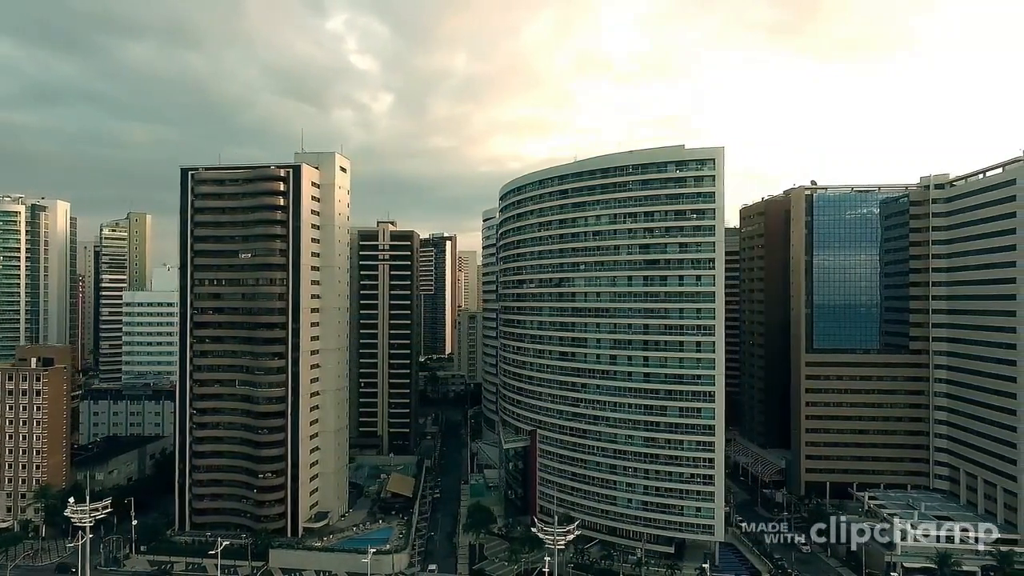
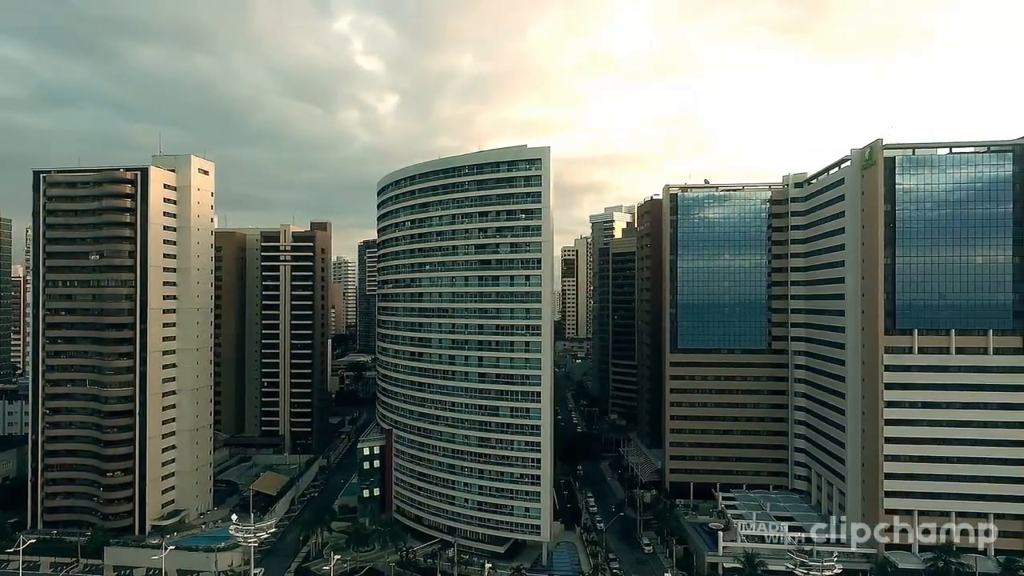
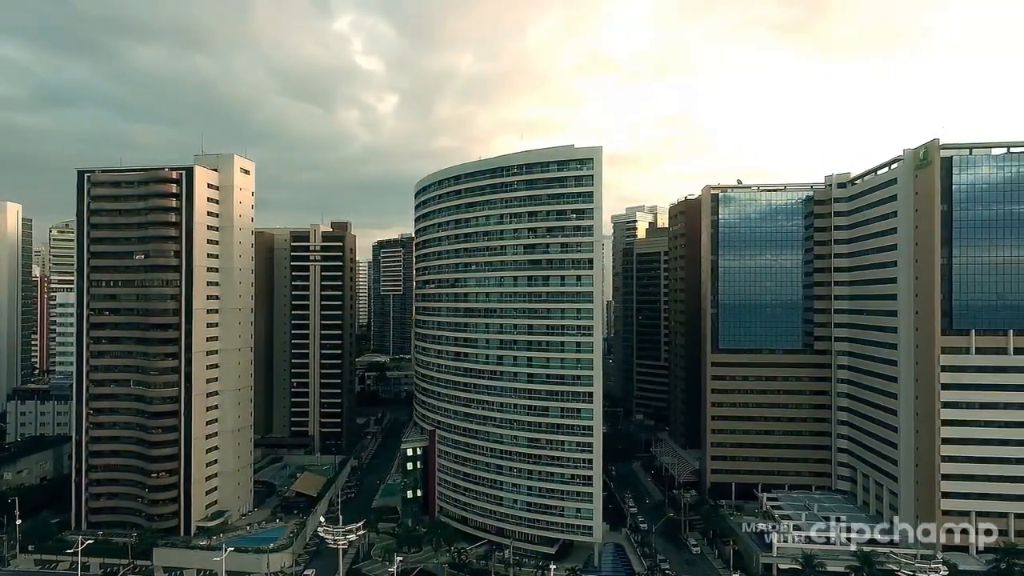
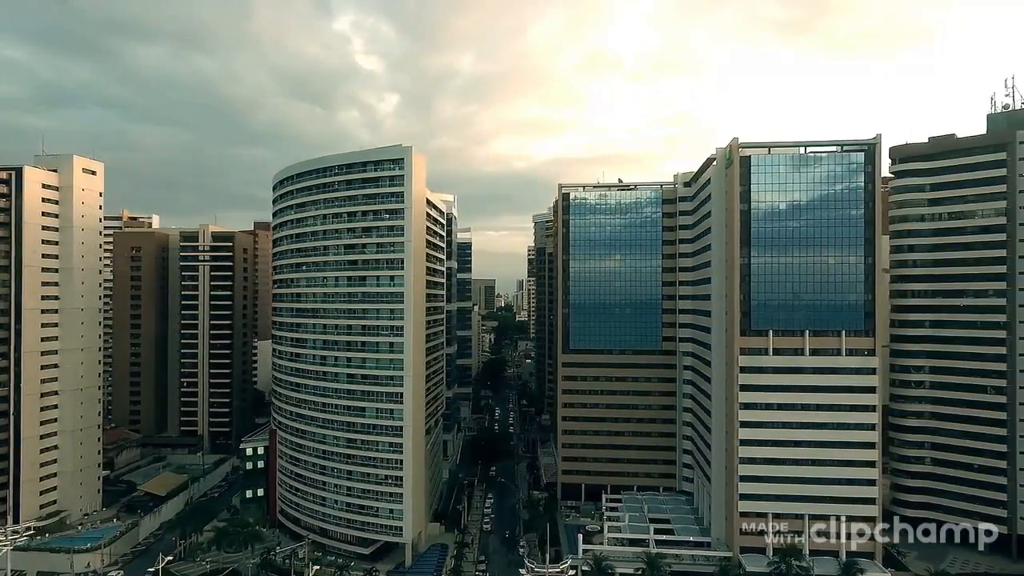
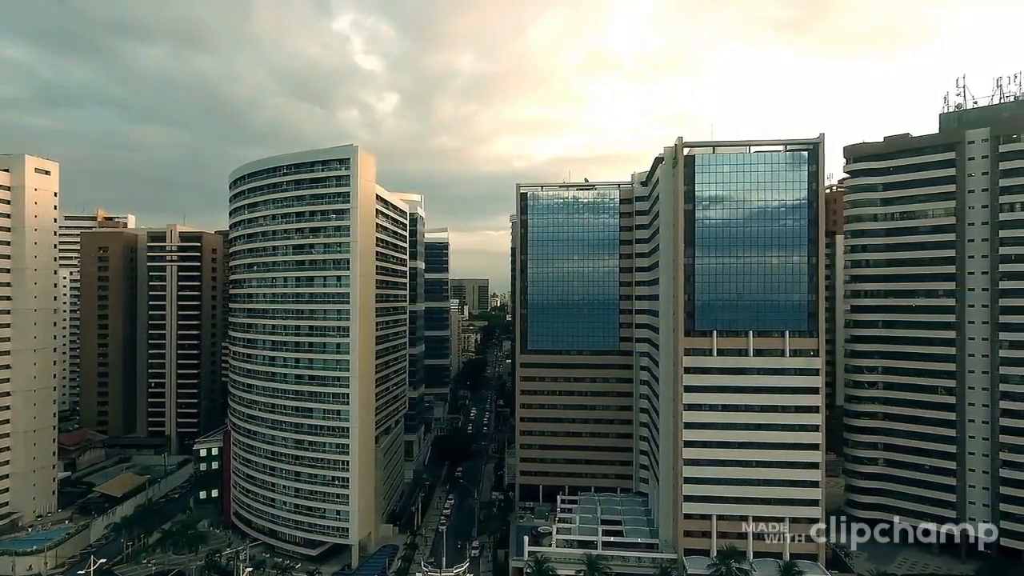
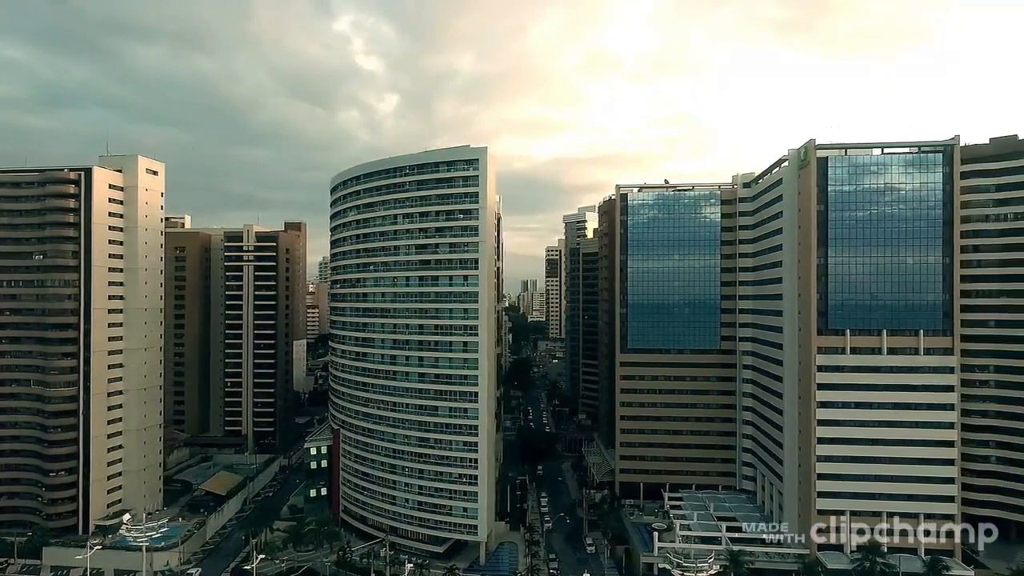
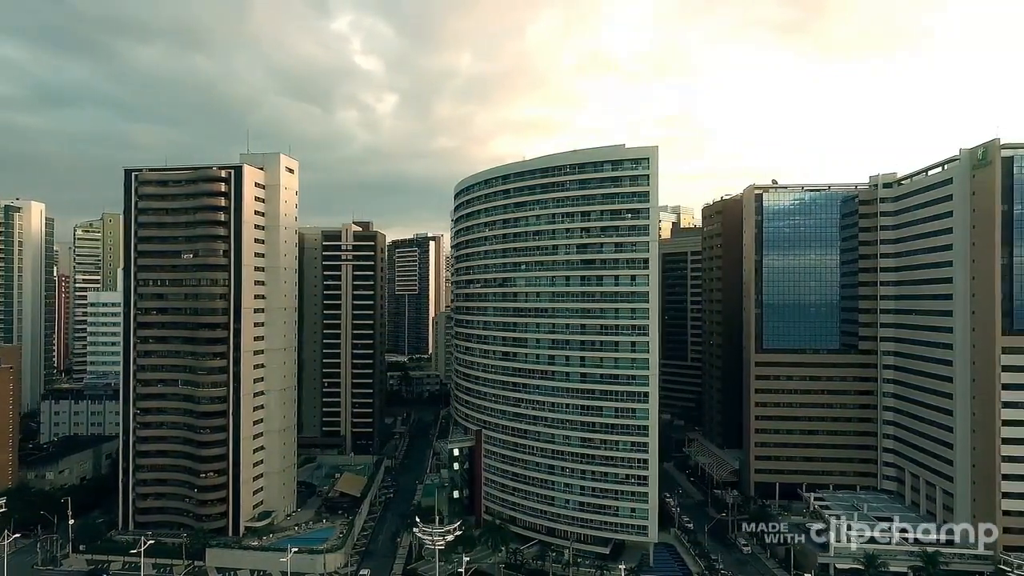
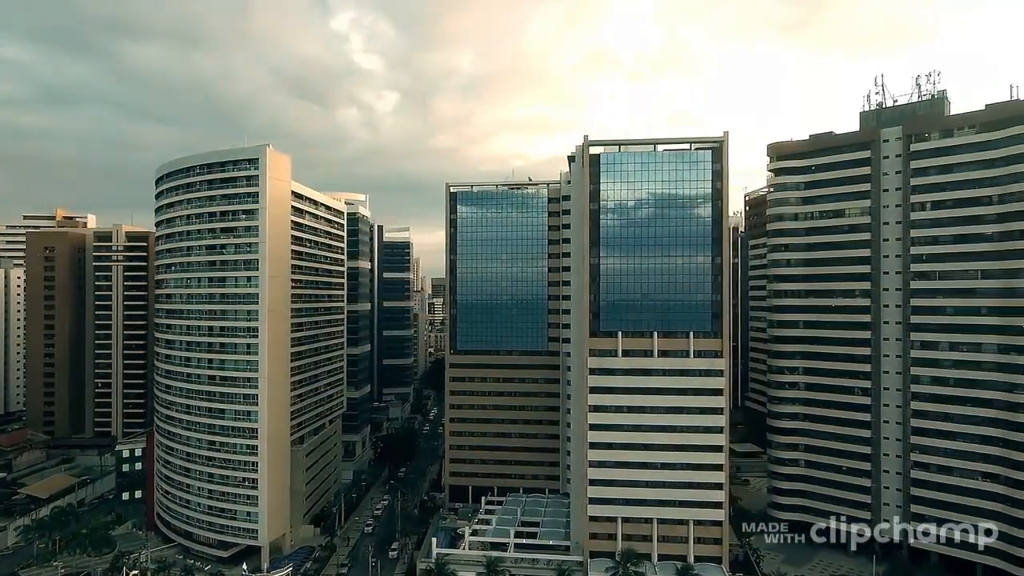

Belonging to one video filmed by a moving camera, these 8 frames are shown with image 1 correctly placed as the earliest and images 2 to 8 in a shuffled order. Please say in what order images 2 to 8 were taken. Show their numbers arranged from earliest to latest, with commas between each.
7, 3, 2, 6, 4, 5, 8
